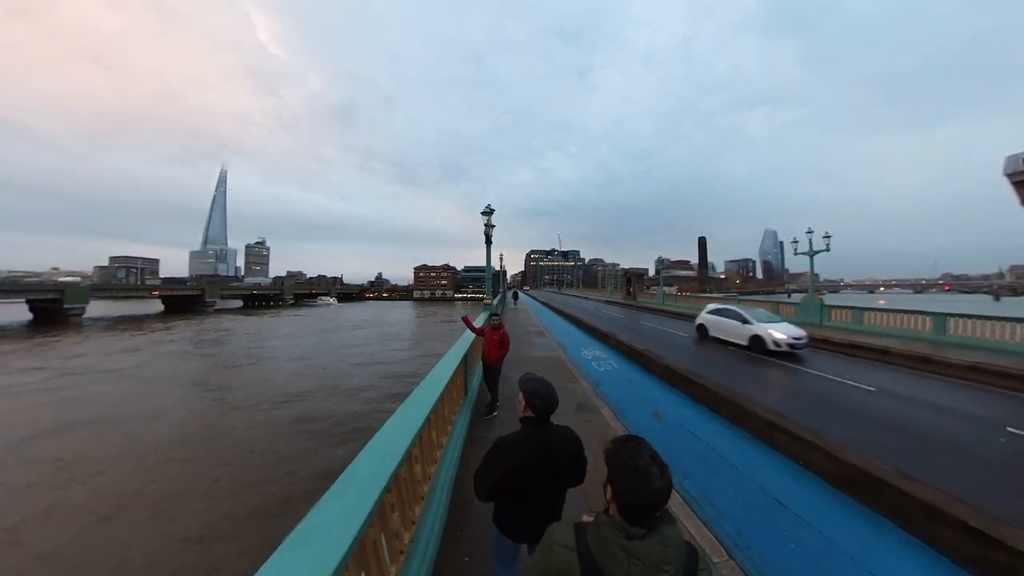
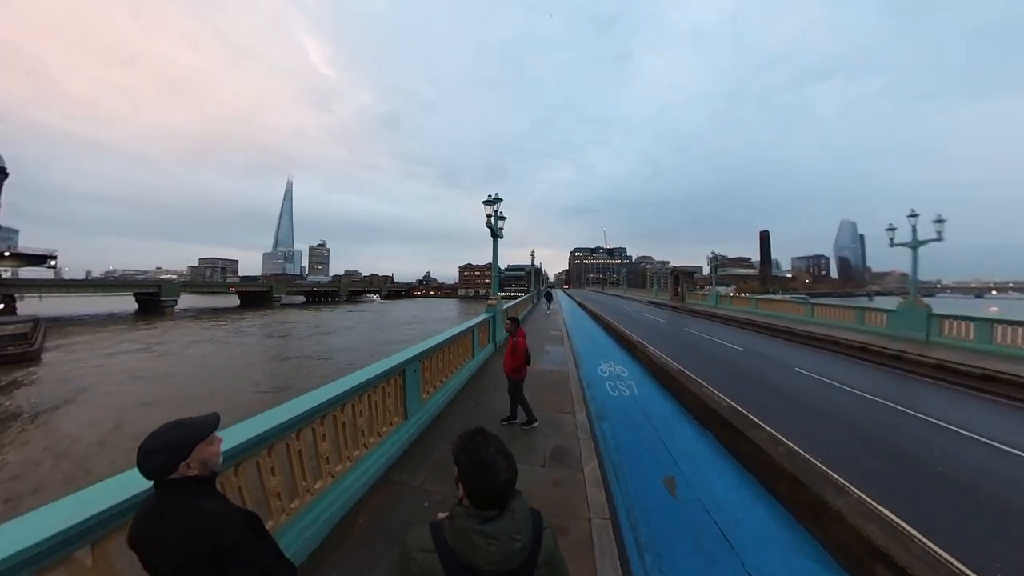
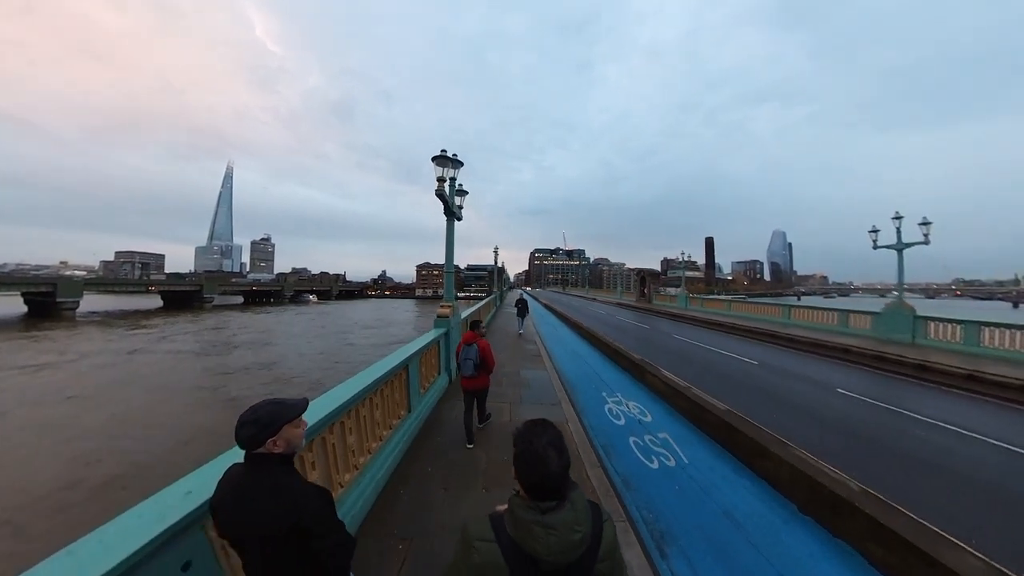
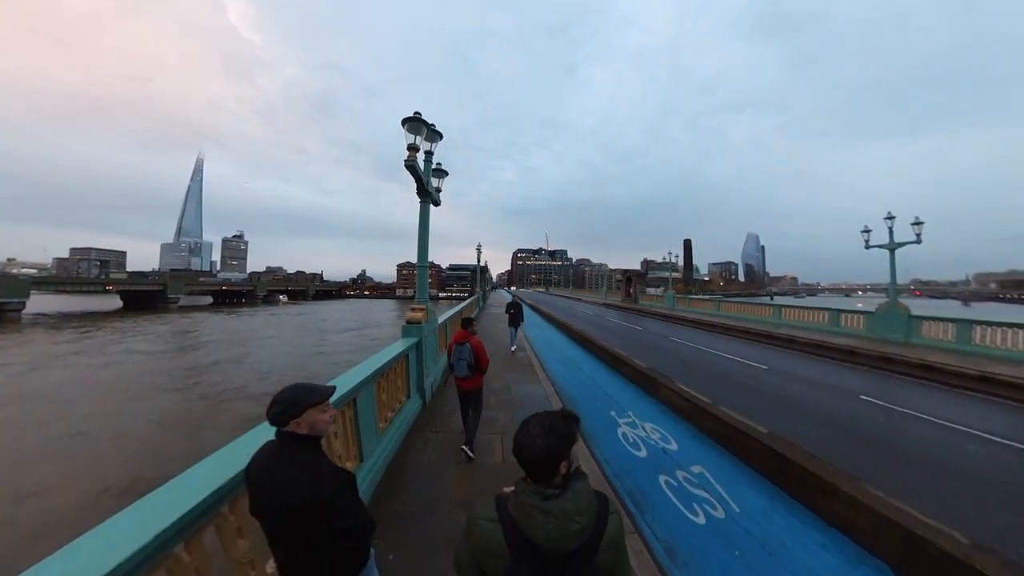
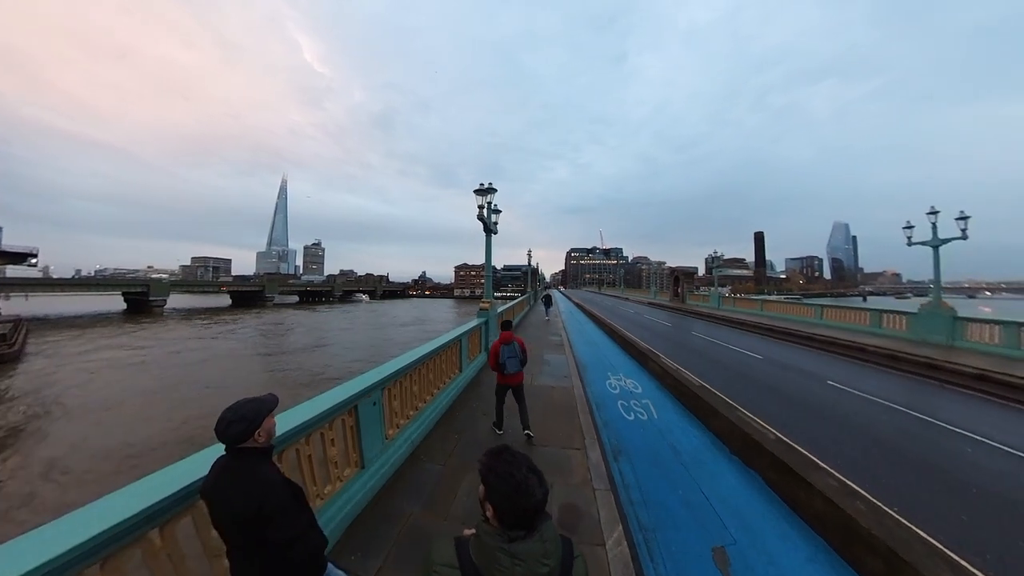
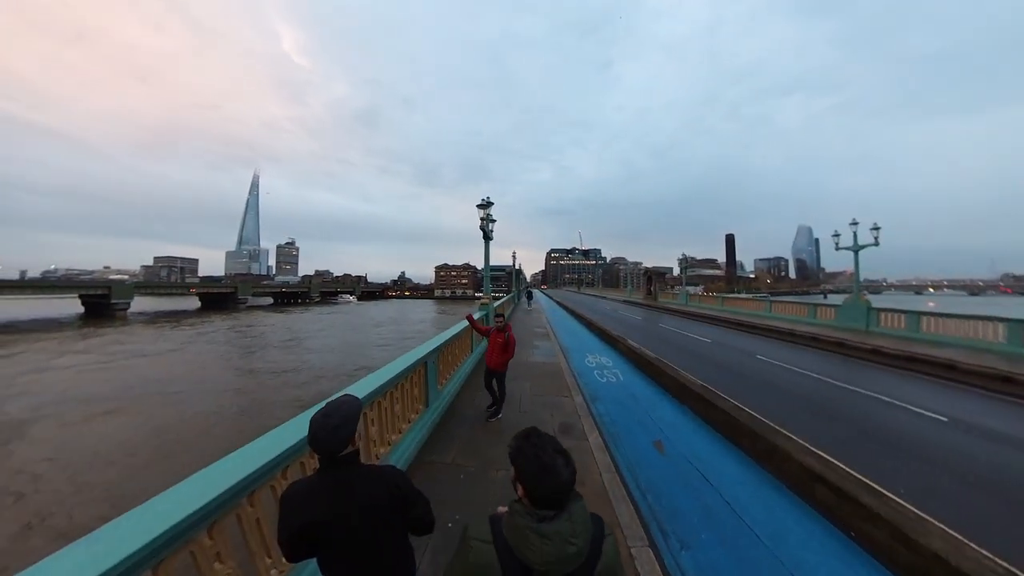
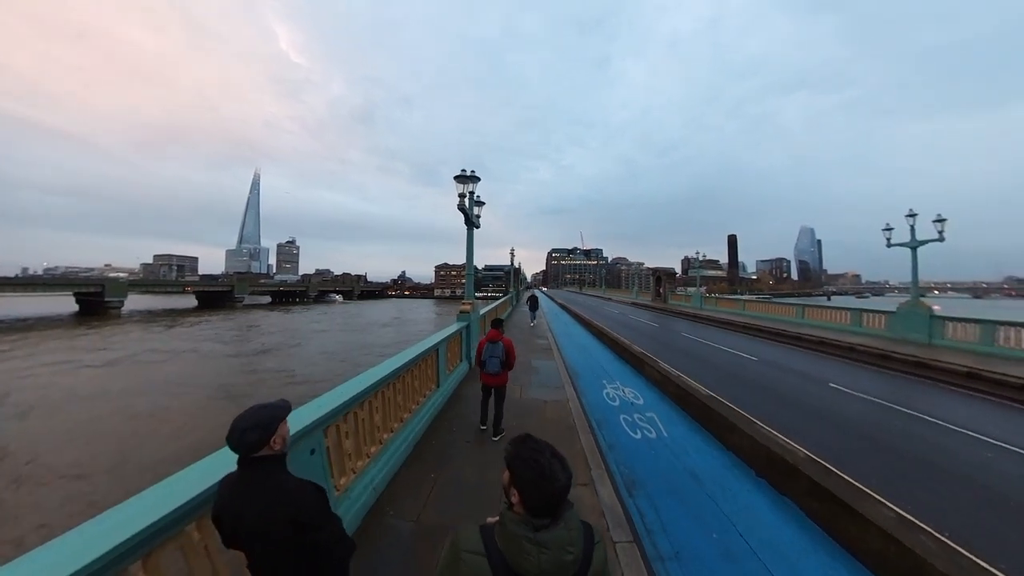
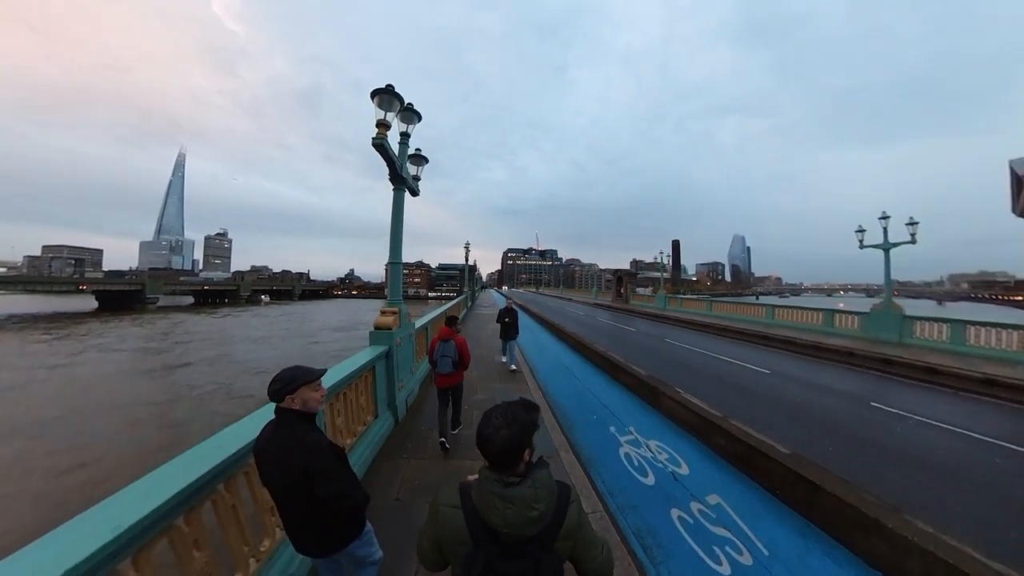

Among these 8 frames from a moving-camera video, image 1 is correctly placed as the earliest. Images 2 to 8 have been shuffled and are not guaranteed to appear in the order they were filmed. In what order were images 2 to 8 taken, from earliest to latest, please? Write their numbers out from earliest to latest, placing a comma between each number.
6, 2, 5, 7, 3, 4, 8
